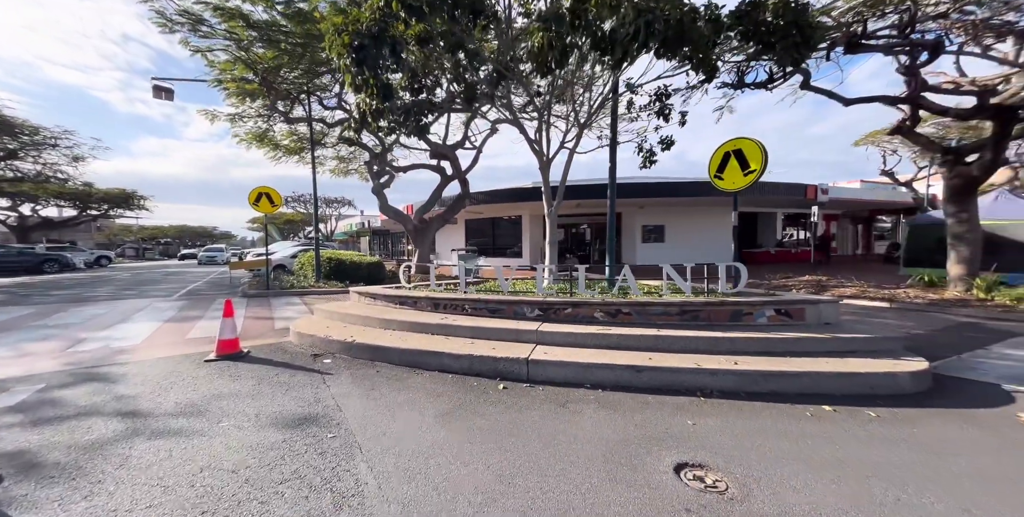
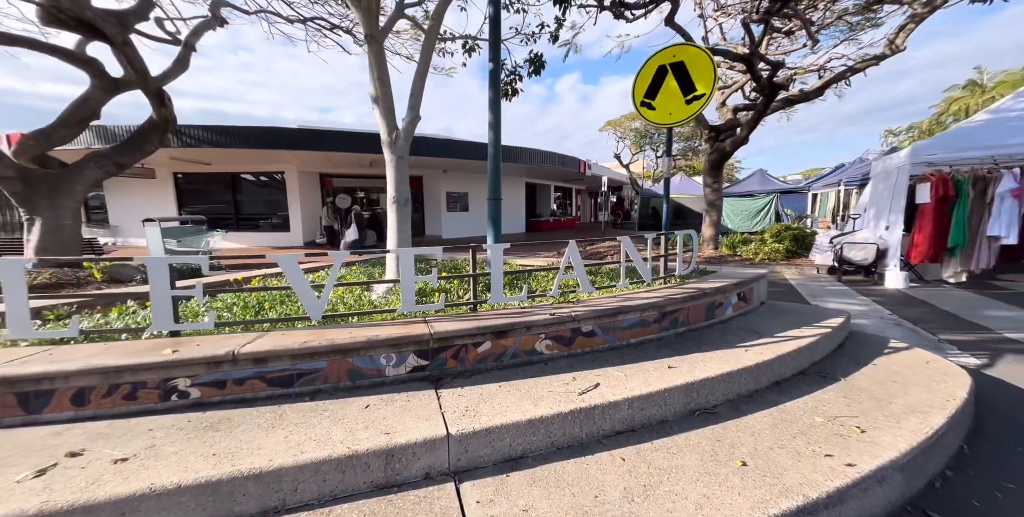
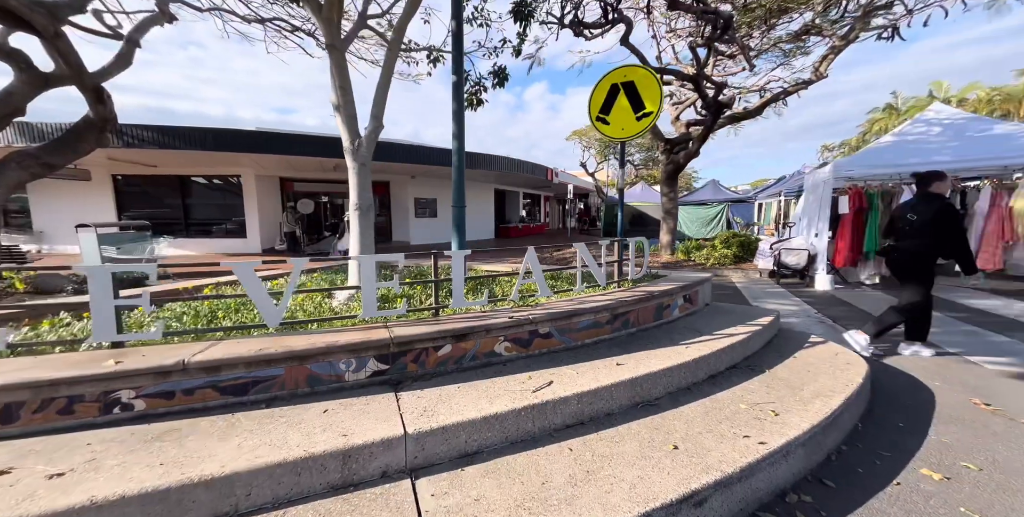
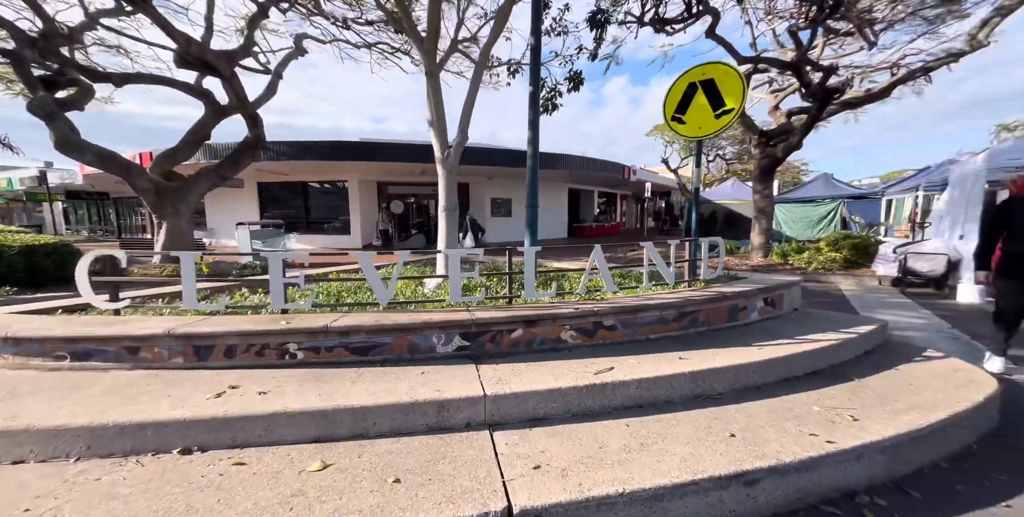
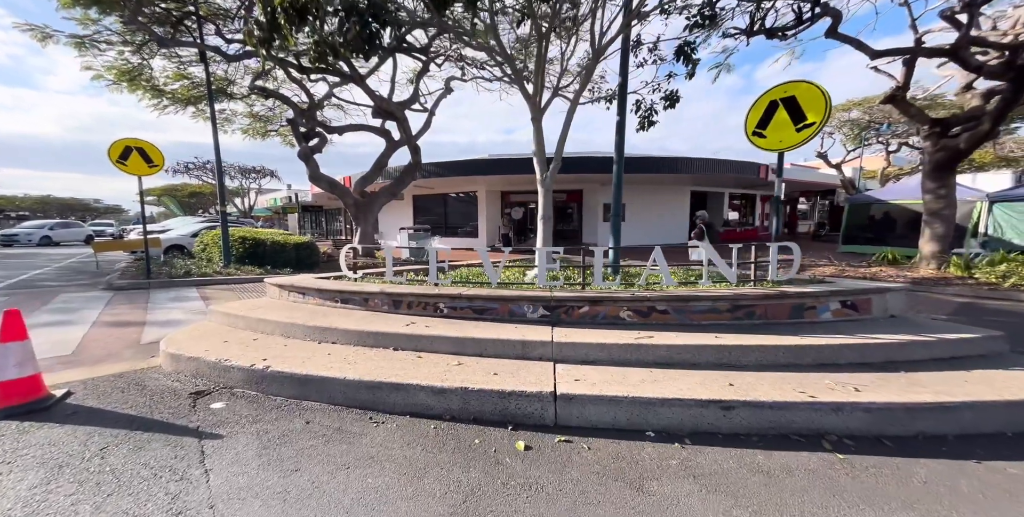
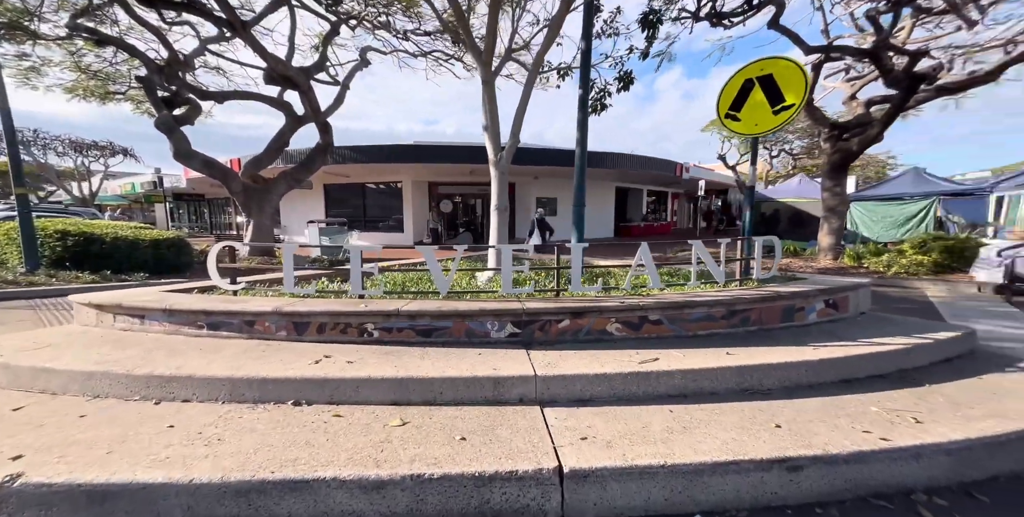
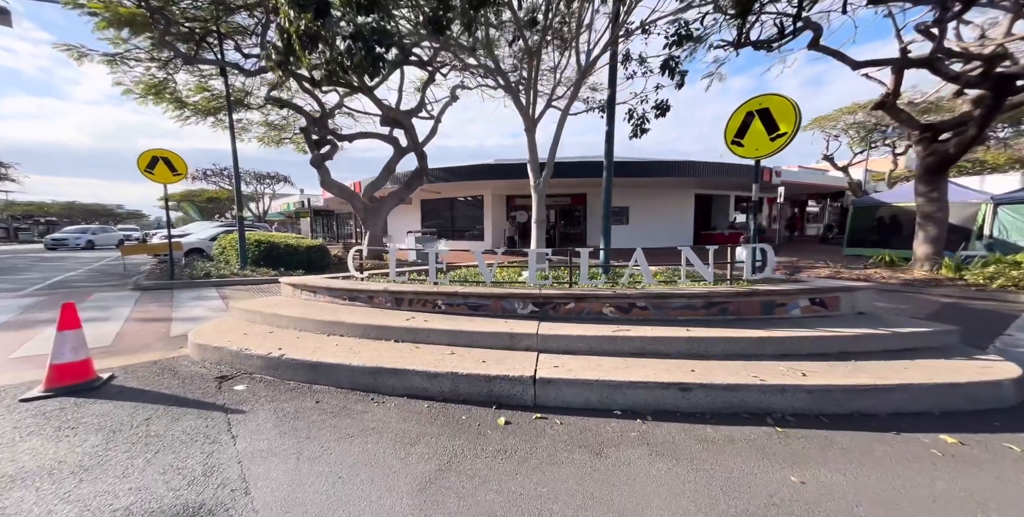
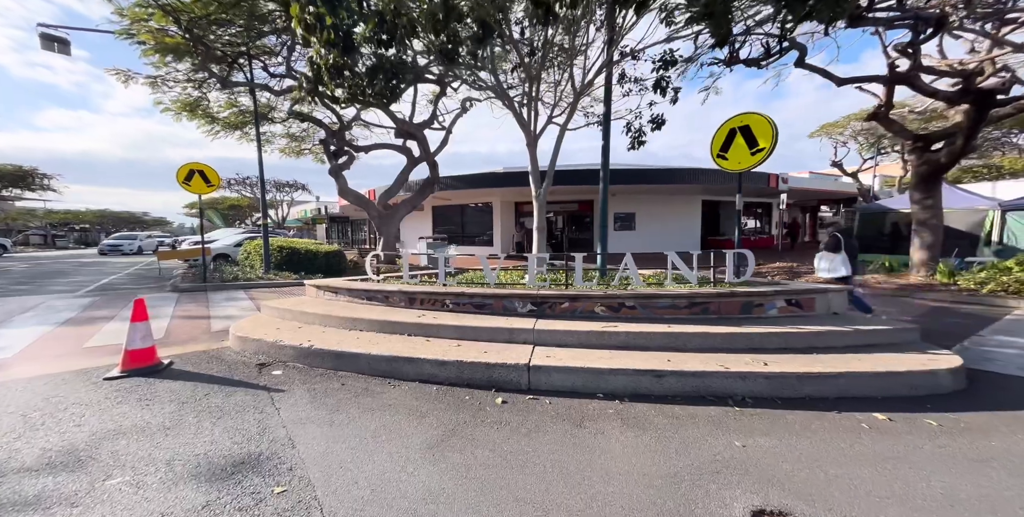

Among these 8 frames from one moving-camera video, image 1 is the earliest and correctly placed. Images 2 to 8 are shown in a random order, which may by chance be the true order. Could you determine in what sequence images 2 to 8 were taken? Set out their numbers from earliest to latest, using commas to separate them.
8, 7, 5, 6, 4, 3, 2
